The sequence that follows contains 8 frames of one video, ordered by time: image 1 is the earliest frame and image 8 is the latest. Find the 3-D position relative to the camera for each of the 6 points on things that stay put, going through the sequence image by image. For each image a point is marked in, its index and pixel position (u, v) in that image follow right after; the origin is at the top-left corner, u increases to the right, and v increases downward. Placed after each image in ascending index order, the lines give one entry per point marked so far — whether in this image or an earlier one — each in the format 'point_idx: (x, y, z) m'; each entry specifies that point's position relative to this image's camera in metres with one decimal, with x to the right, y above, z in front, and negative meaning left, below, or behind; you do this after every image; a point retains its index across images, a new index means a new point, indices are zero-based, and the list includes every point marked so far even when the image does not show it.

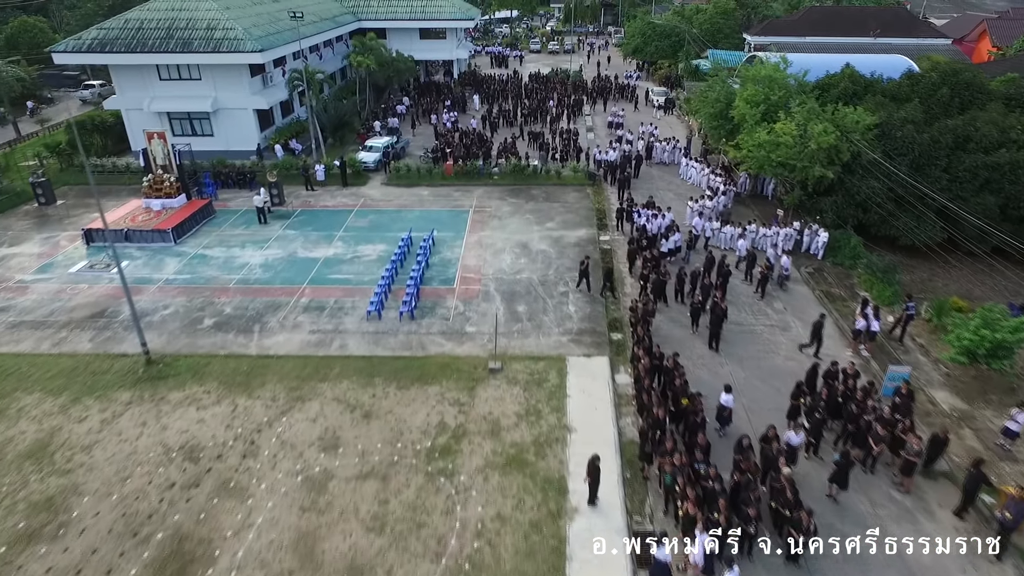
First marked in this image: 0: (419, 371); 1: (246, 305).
0: (-2.4, -2.1, +15.2) m
1: (-8.1, -0.5, +18.2) m
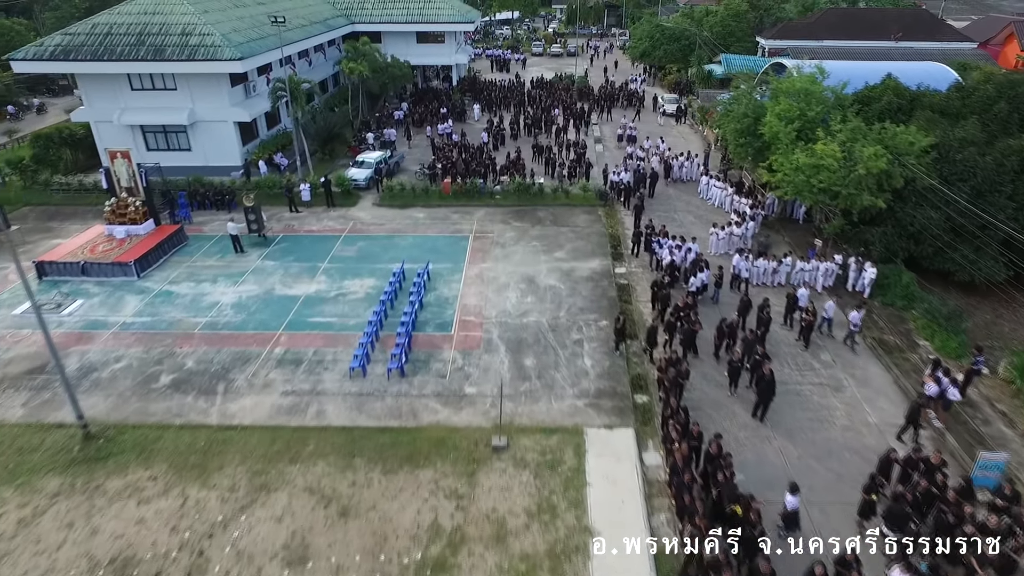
0: (-2.2, -3.4, +12.8) m
1: (-7.9, -1.8, +15.8) m
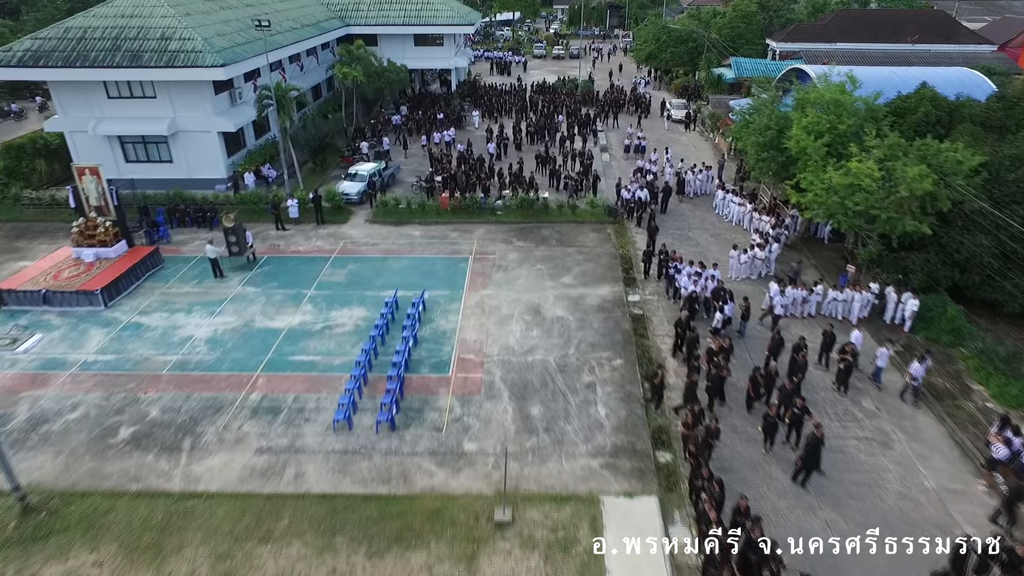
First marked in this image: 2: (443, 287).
0: (-2.1, -4.3, +11.0) m
1: (-7.8, -2.7, +14.0) m
2: (-2.2, 0.0, +19.1) m
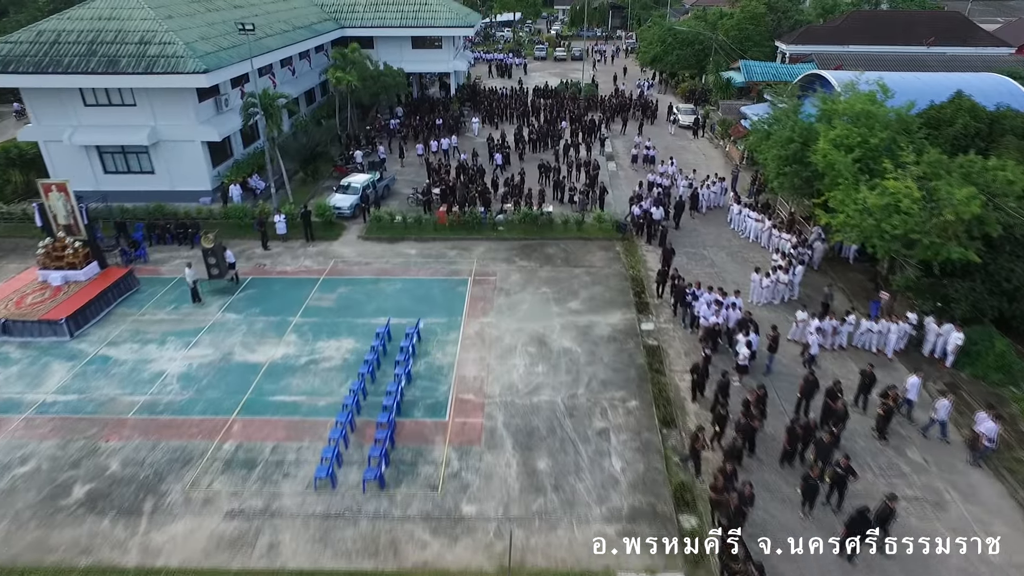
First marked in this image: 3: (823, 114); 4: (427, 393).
0: (-2.0, -5.1, +9.5) m
1: (-7.8, -3.5, +12.5) m
2: (-2.1, -0.8, +17.6) m
3: (+9.9, +5.6, +19.0) m
4: (-2.0, -2.5, +14.4) m
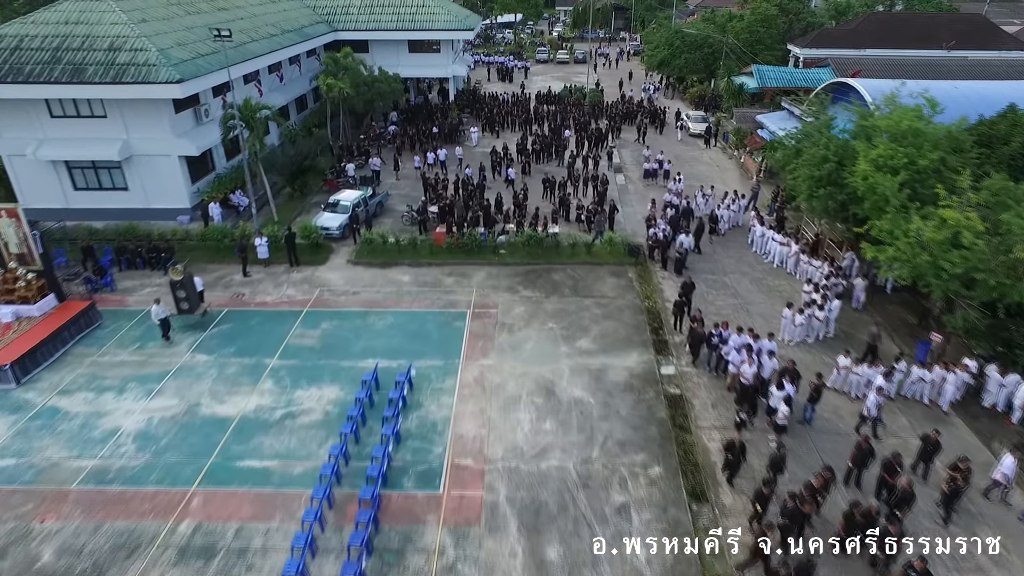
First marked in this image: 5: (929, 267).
0: (-1.9, -6.1, +7.6) m
1: (-7.7, -4.5, +10.6) m
2: (-2.0, -1.8, +15.8) m
3: (+10.0, +4.5, +17.1) m
4: (-1.9, -3.5, +12.5) m
5: (+9.3, +0.5, +13.4) m
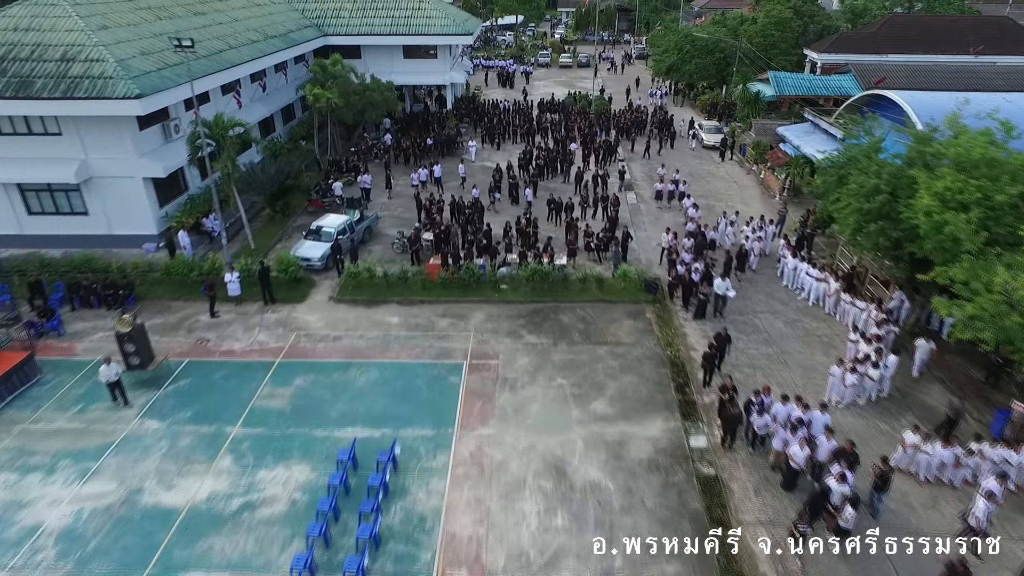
0: (-1.9, -7.4, +5.3) m
1: (-7.6, -5.8, +8.4) m
2: (-2.0, -3.0, +13.5) m
3: (+10.1, +3.3, +14.8) m
4: (-1.9, -4.8, +10.2) m
5: (+9.4, -0.8, +11.1) m
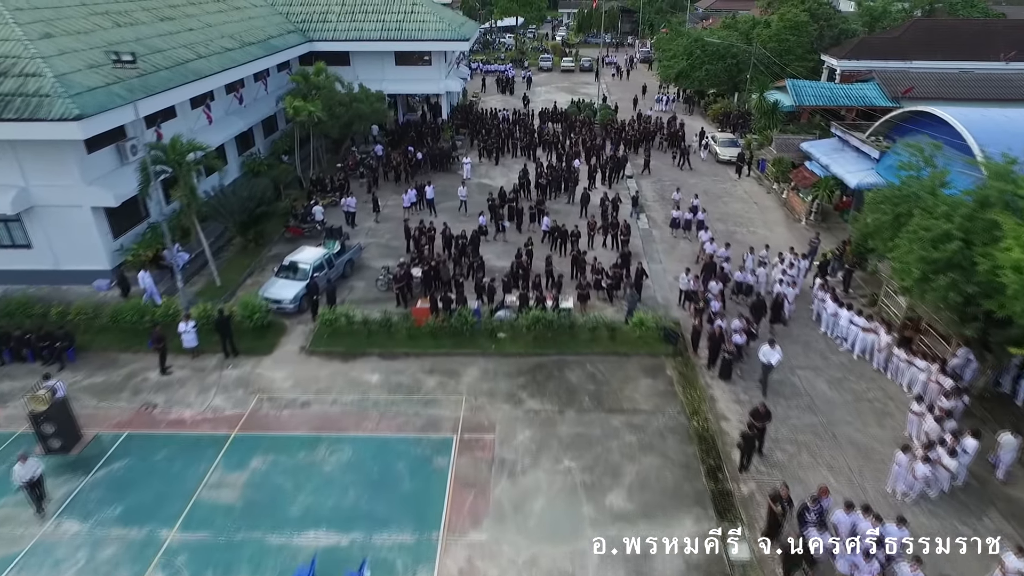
0: (-1.9, -8.7, +2.9) m
1: (-7.6, -7.1, +5.9) m
2: (-2.0, -4.4, +11.0) m
3: (+10.1, +2.0, +12.4) m
4: (-1.9, -6.1, +7.8) m
5: (+9.4, -2.1, +8.6) m
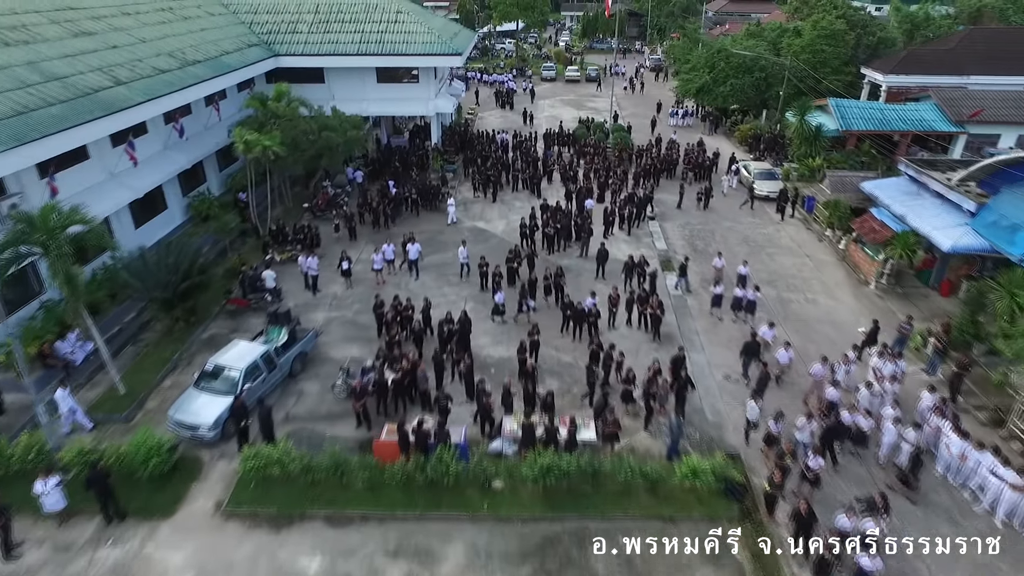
0: (-1.9, -11.3, -1.7) m
1: (-7.6, -9.6, +1.3) m
2: (-2.0, -6.9, +6.4) m
3: (+10.1, -0.6, +7.8) m
4: (-1.9, -8.7, +3.2) m
5: (+9.4, -4.7, +4.0) m
